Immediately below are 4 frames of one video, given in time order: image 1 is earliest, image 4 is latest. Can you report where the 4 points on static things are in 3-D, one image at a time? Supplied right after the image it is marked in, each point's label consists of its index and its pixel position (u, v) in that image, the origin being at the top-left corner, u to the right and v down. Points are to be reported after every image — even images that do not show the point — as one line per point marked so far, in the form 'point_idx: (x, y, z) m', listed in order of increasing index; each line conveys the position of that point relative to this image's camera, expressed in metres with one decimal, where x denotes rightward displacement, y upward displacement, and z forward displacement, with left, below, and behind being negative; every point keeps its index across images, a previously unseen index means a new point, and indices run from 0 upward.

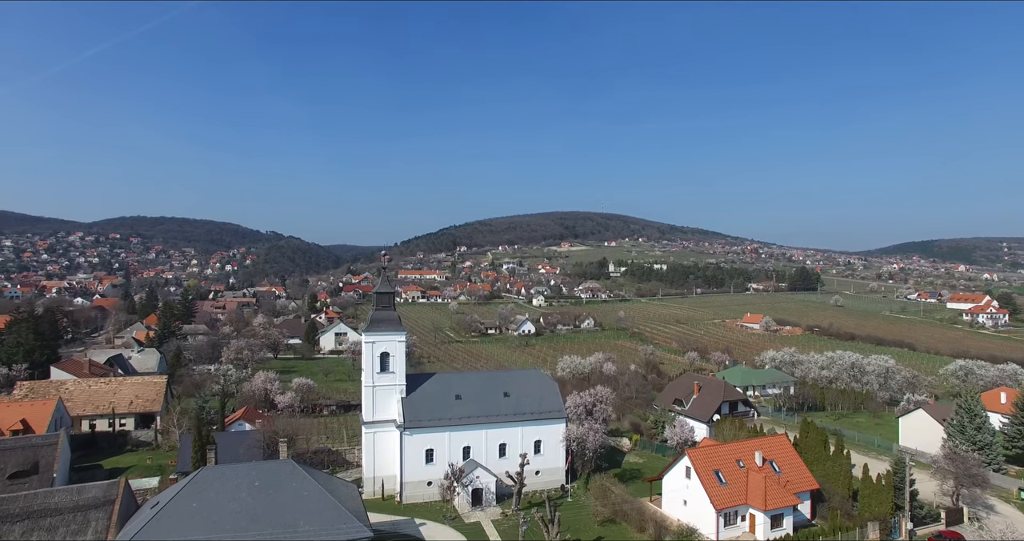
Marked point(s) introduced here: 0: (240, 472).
0: (-9.0, -6.7, +19.3) m
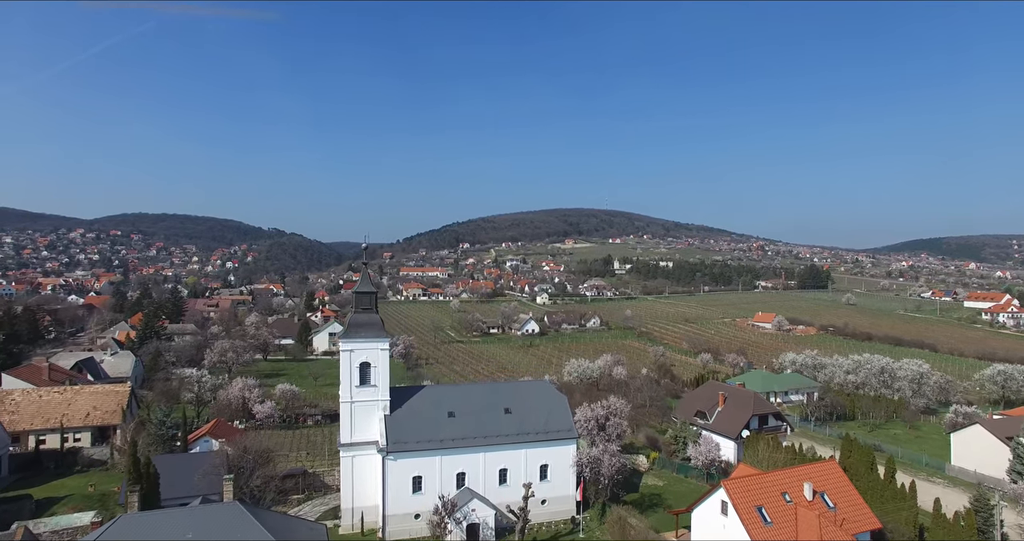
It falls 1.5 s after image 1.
0: (-8.9, -6.6, +15.3) m
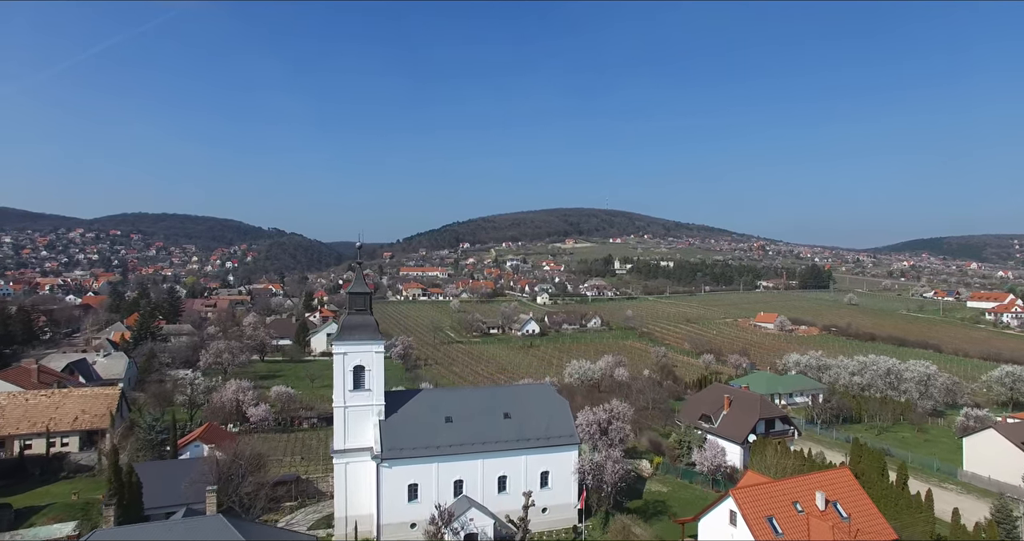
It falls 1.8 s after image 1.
0: (-9.0, -6.6, +14.5) m
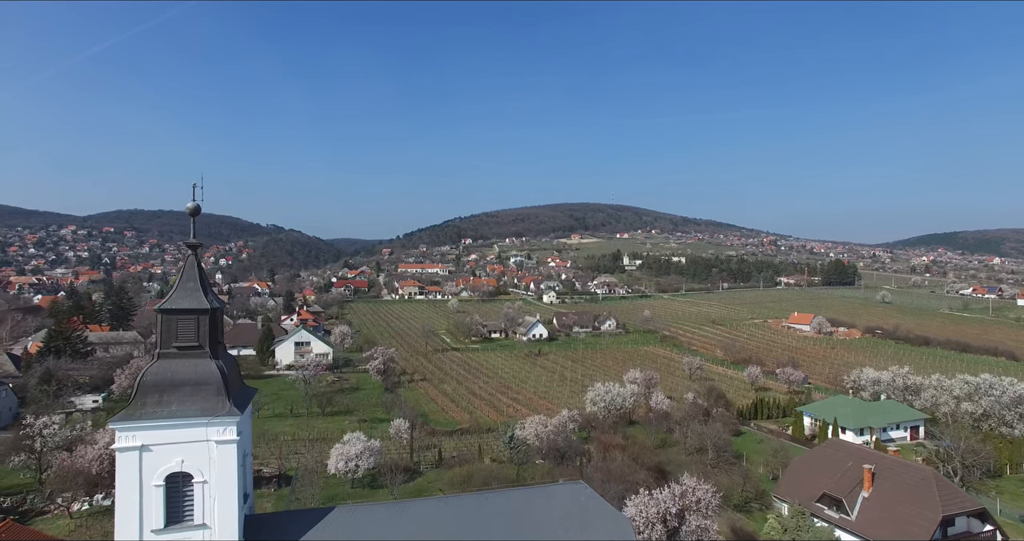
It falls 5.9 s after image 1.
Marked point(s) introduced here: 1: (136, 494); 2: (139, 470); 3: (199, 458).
0: (-8.9, -6.4, +2.0) m
1: (-6.5, -3.9, +10.2) m
2: (-6.5, -3.4, +10.3) m
3: (-5.5, -3.3, +10.5) m
